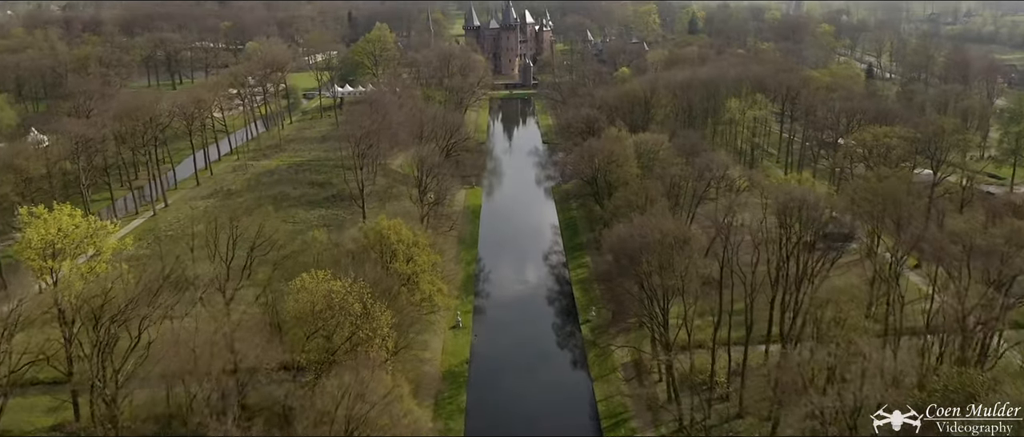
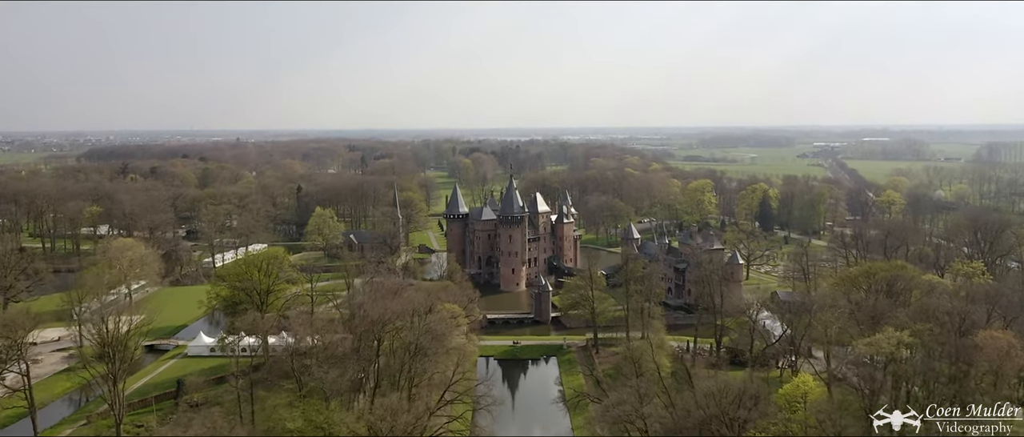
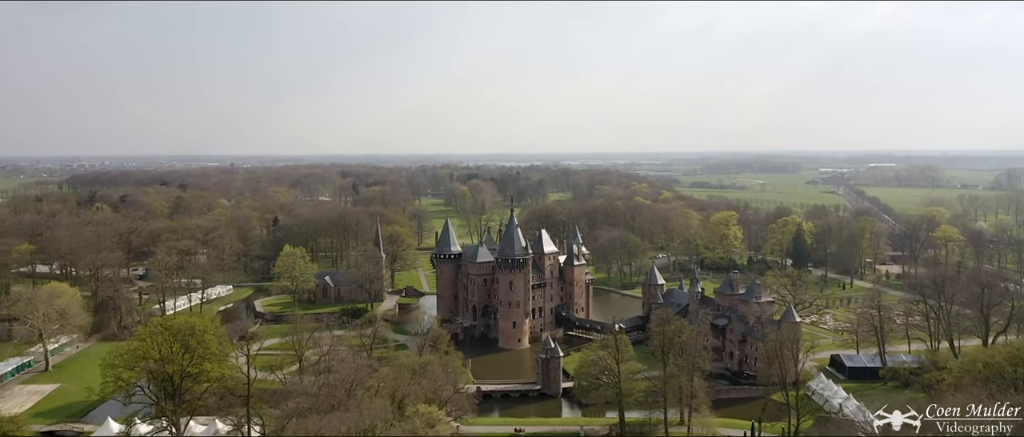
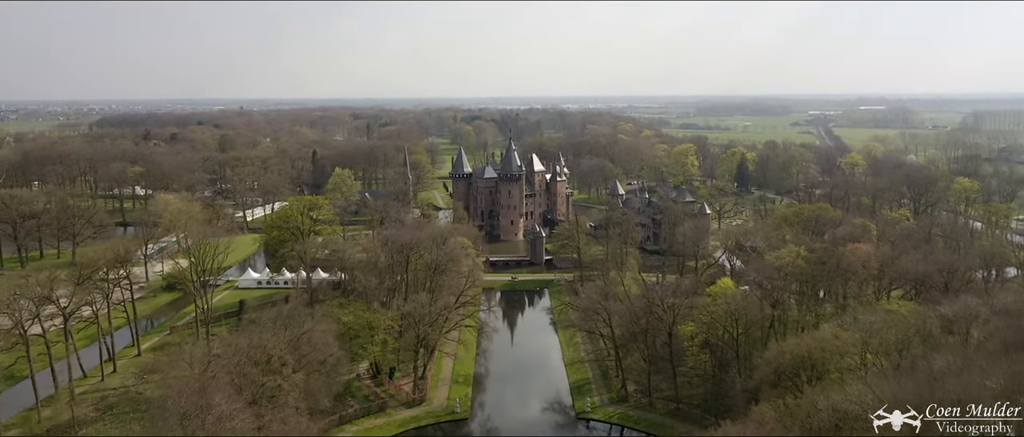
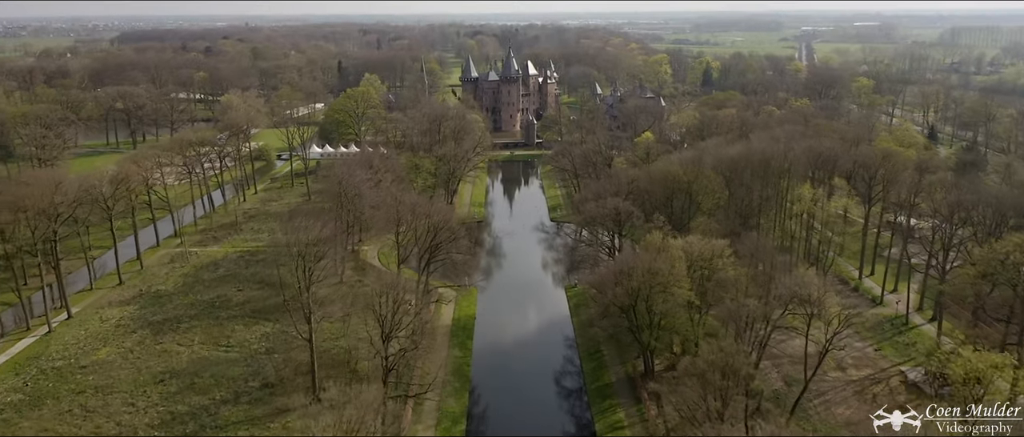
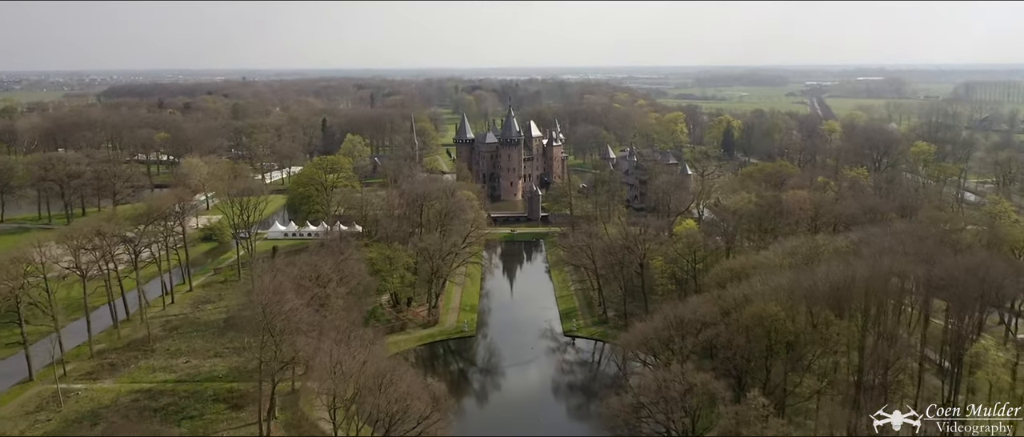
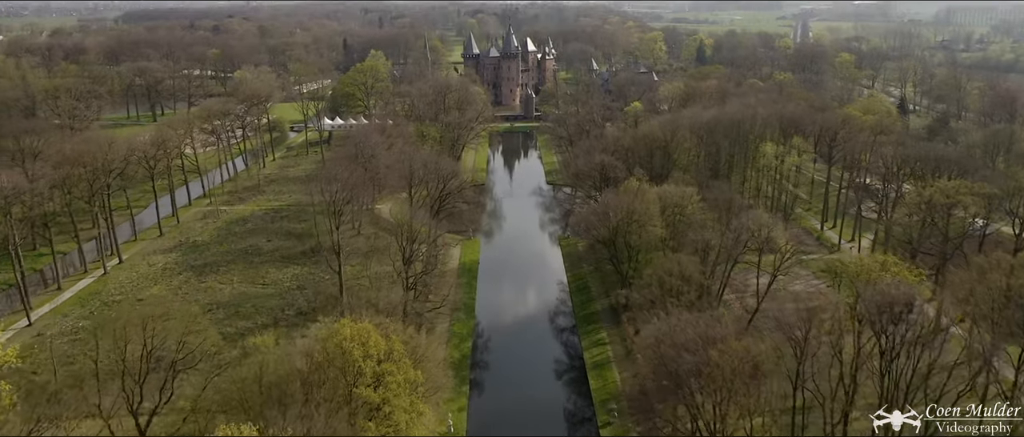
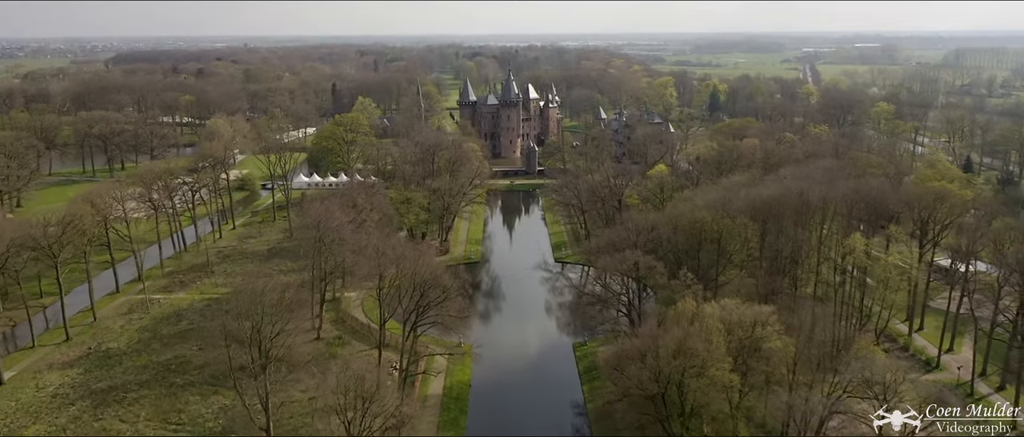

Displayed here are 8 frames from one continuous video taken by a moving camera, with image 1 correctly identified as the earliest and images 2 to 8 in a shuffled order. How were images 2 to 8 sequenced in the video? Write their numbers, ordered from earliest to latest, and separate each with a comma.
7, 5, 8, 6, 4, 2, 3
